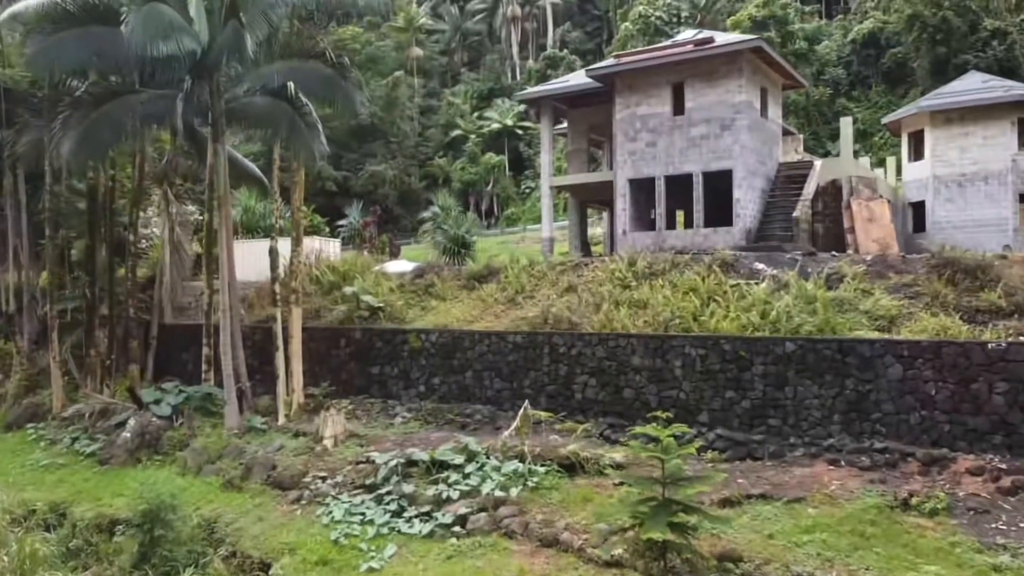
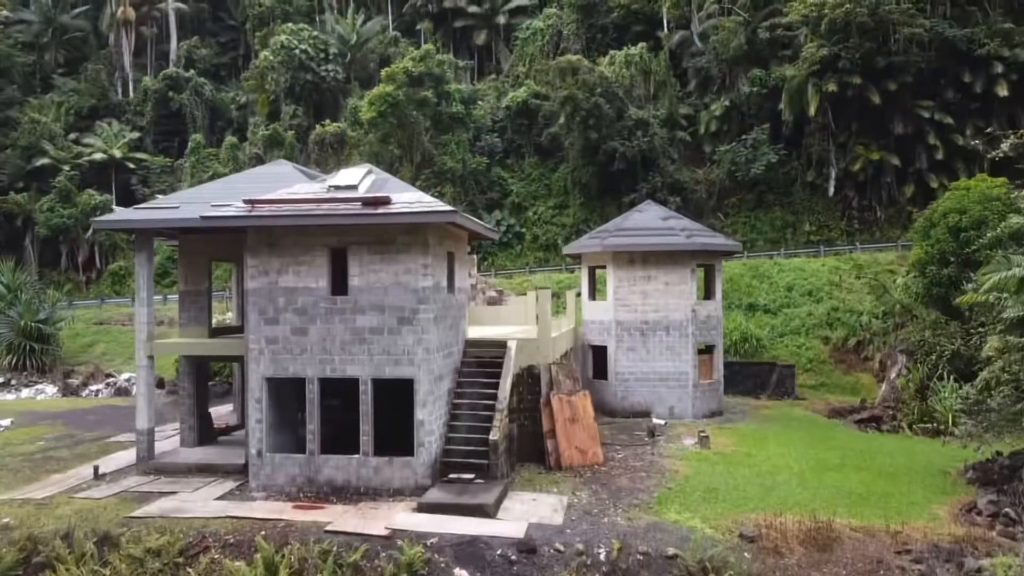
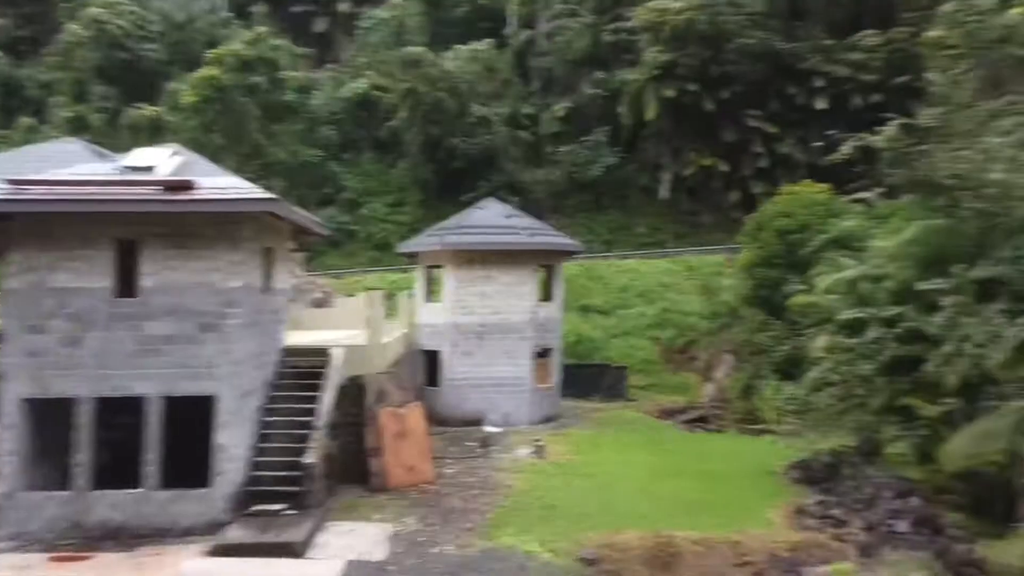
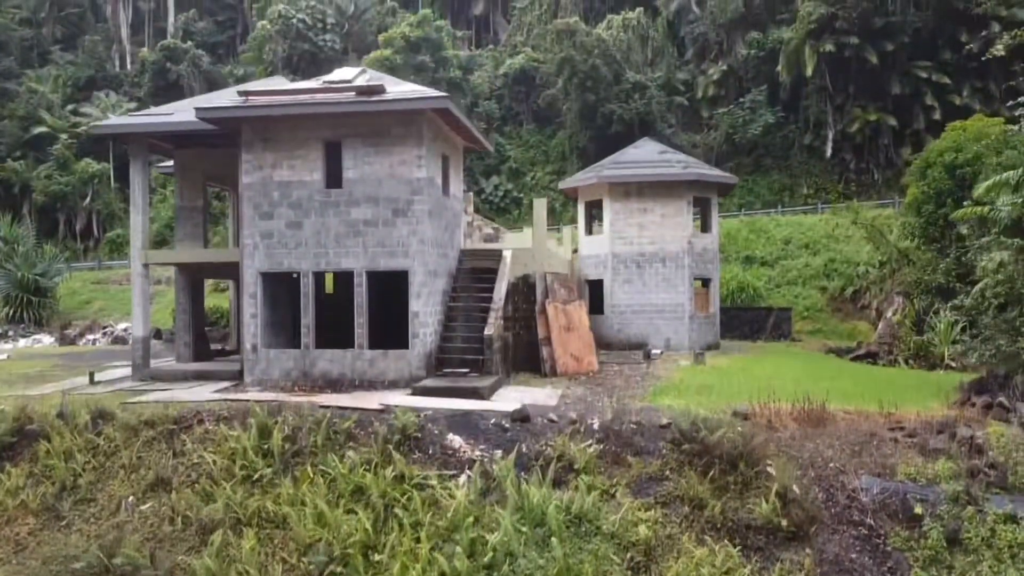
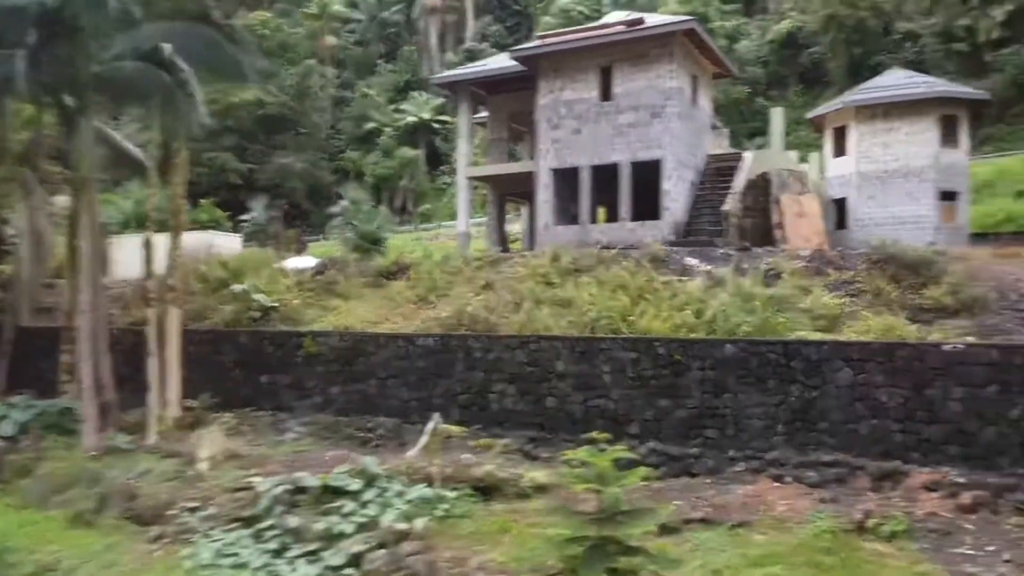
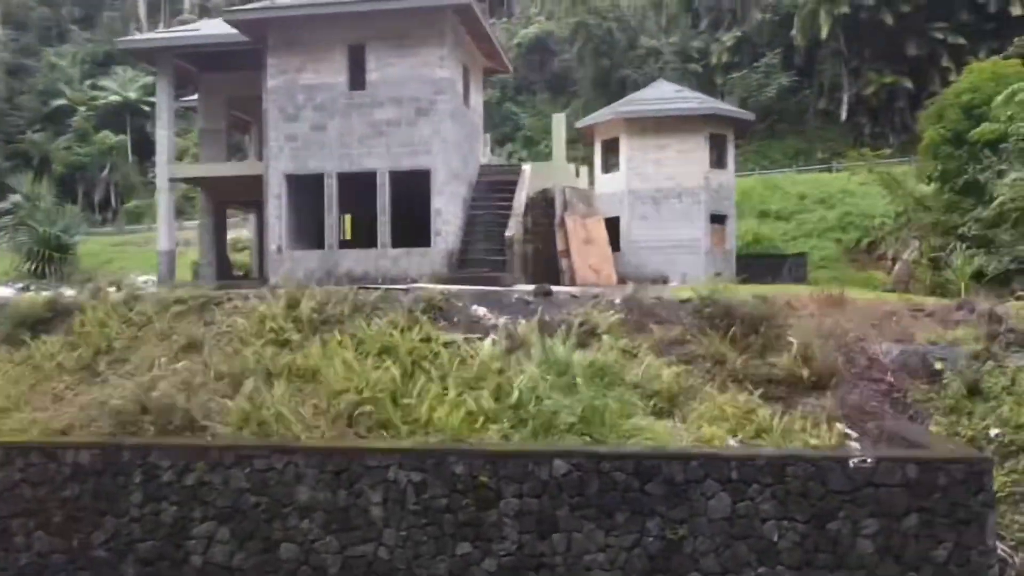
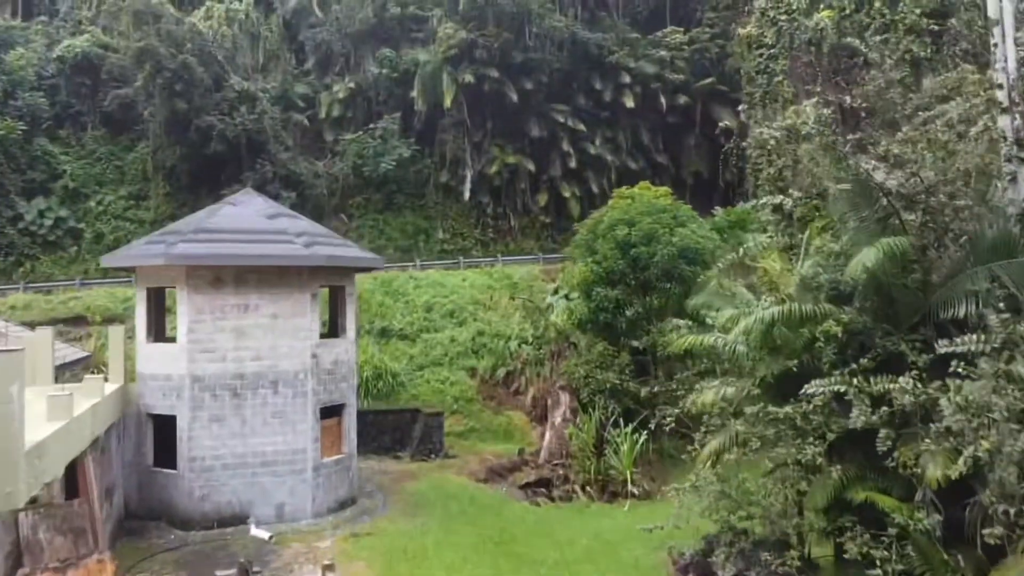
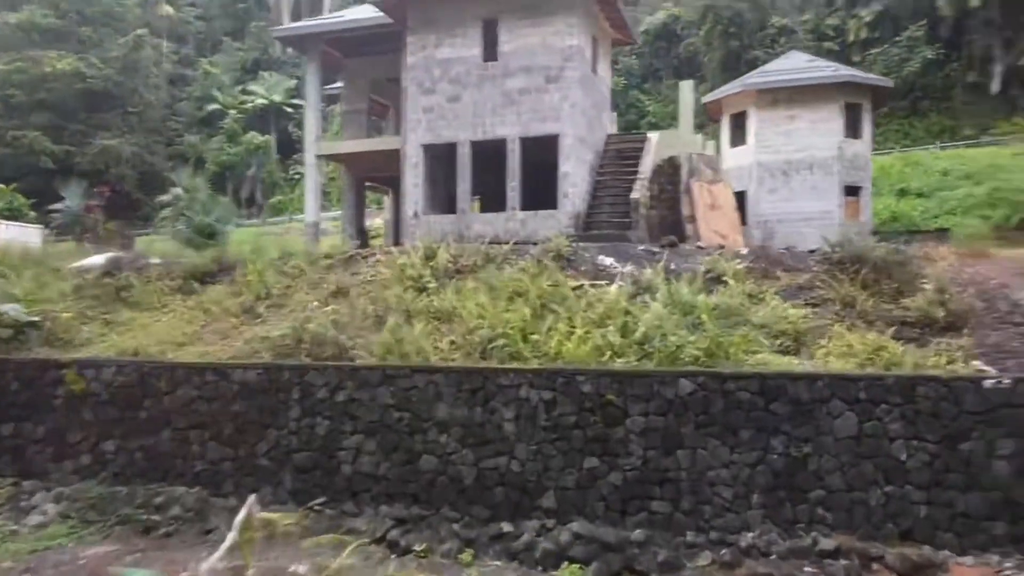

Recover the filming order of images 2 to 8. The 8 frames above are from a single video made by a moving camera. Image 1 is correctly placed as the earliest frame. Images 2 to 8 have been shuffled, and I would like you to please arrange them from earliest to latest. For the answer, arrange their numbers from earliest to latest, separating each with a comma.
5, 8, 6, 4, 2, 3, 7
